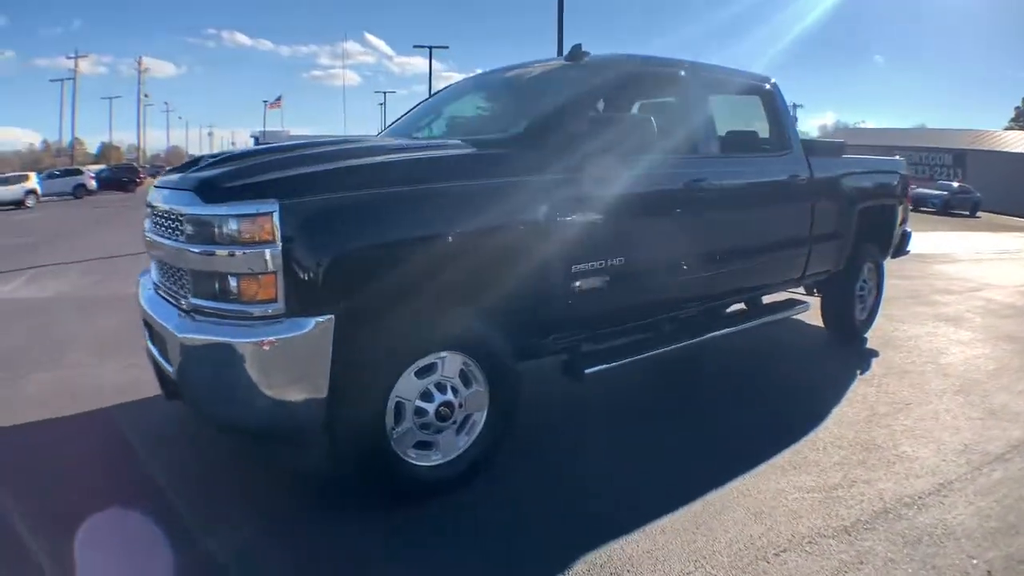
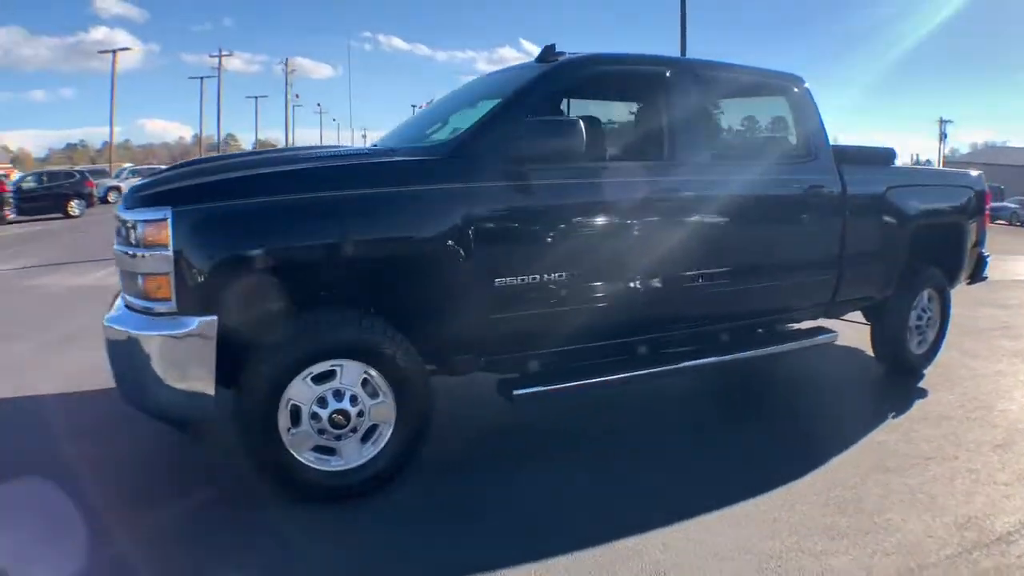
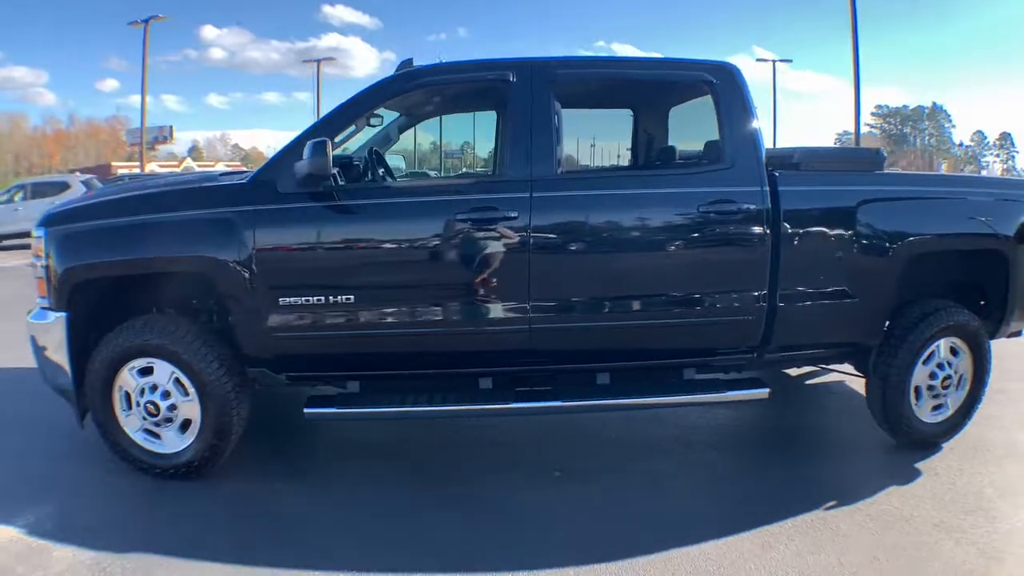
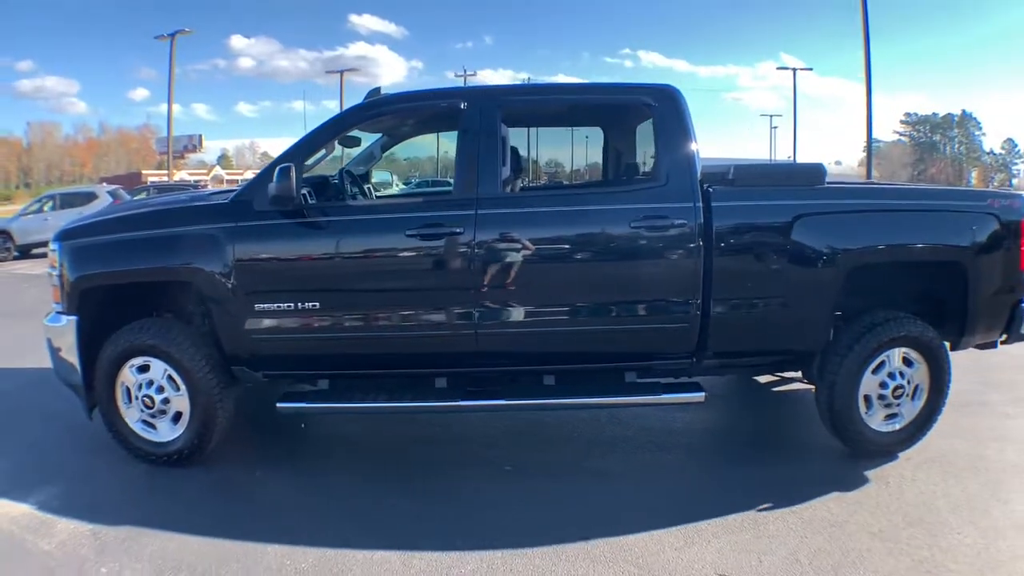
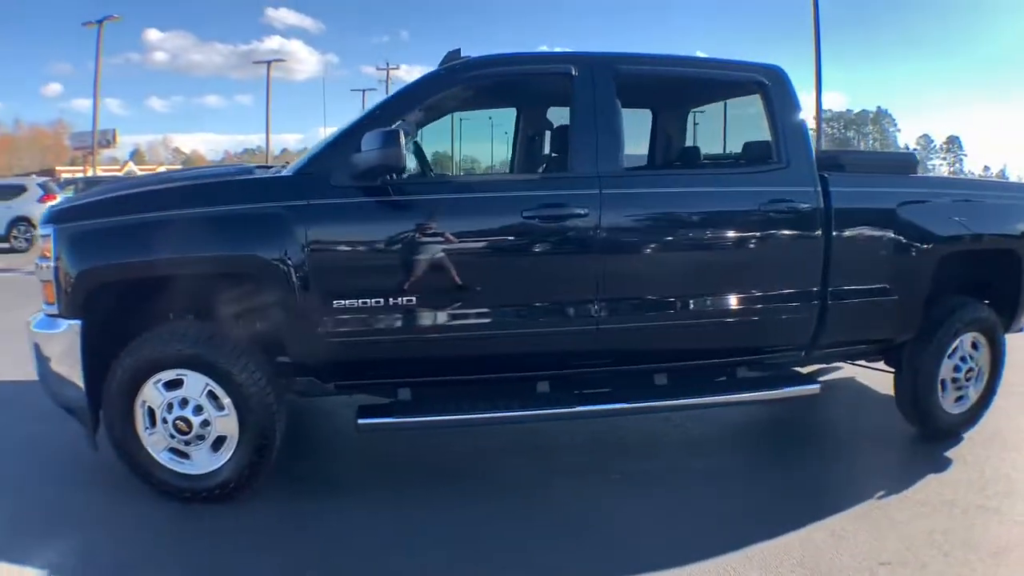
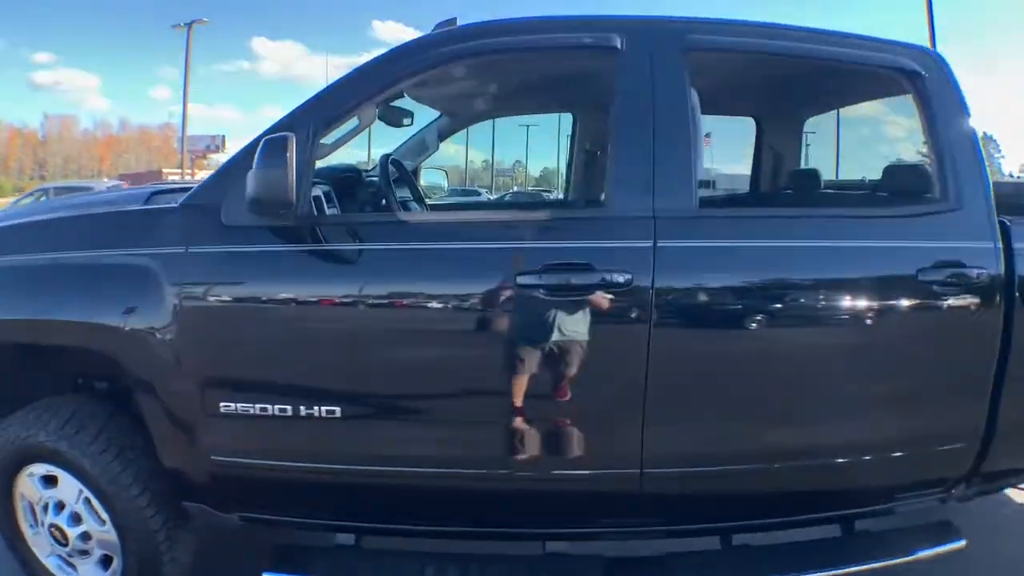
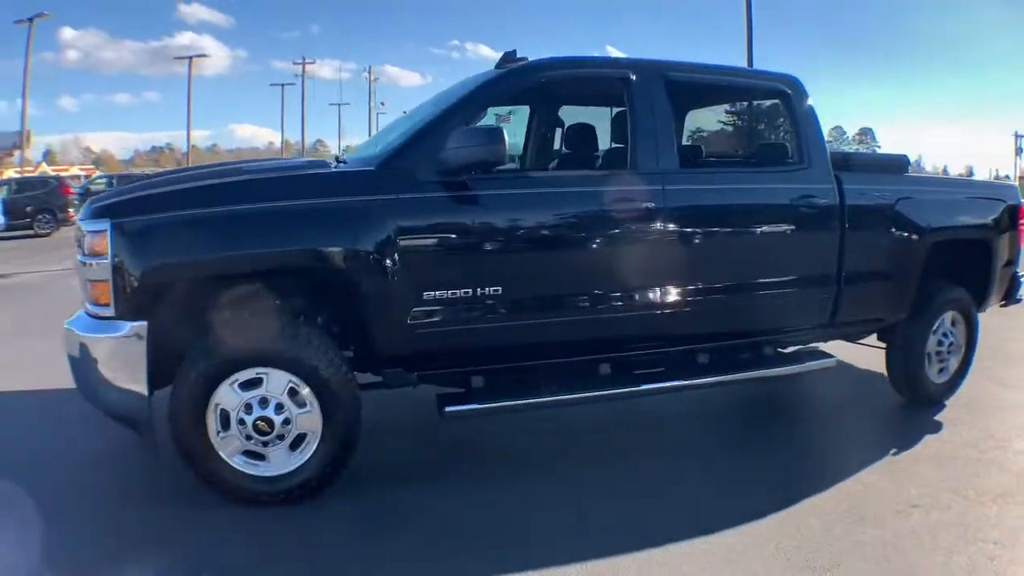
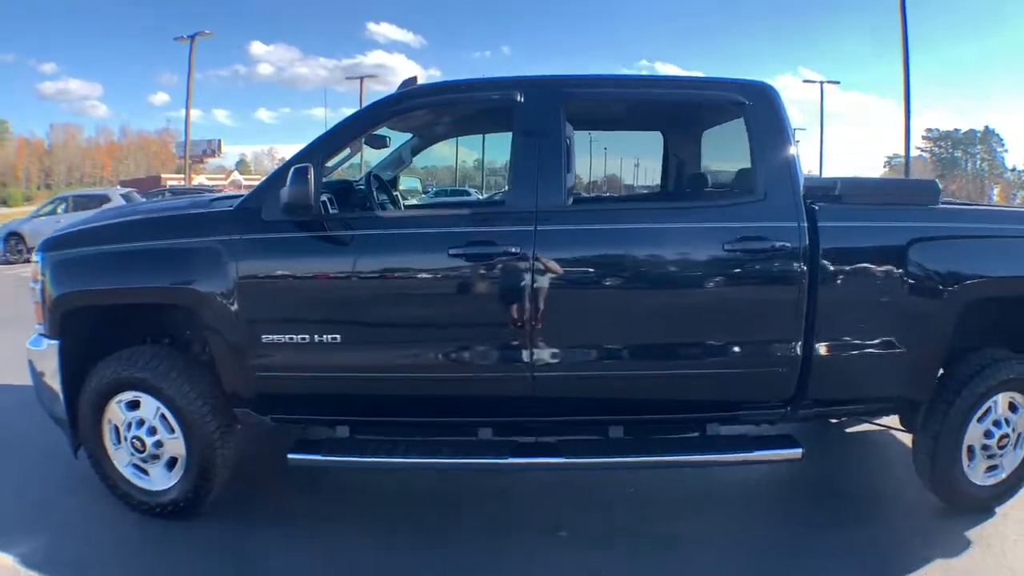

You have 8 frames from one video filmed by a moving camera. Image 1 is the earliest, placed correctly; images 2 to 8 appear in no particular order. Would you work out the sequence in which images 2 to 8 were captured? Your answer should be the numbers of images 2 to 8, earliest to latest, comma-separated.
2, 7, 5, 3, 4, 8, 6
